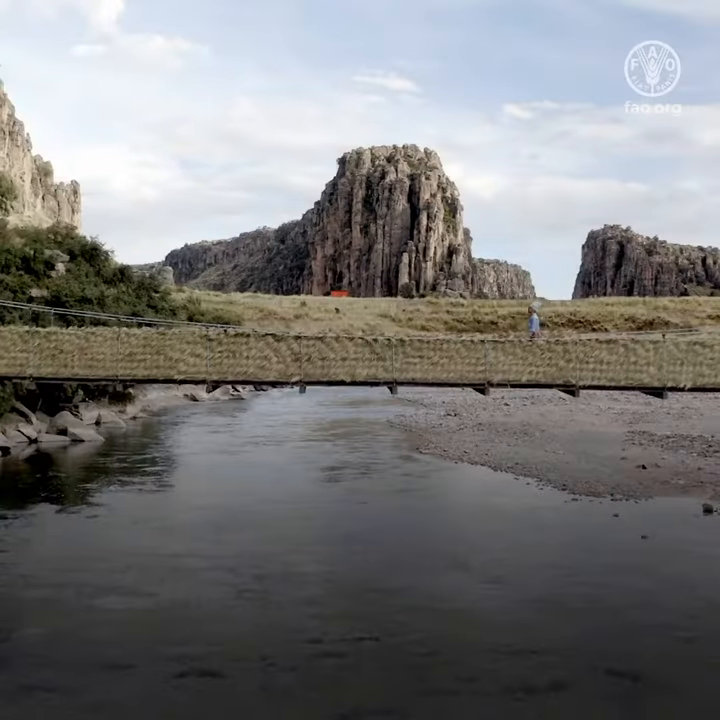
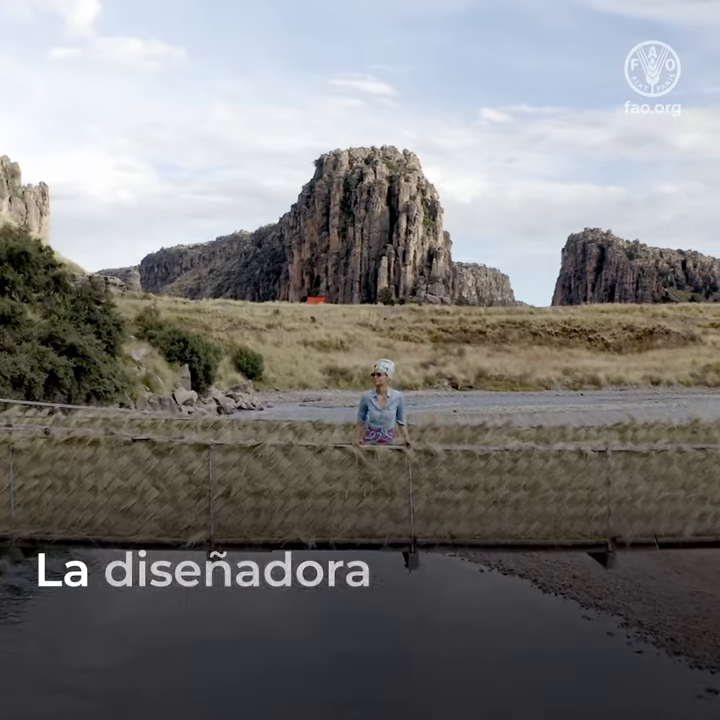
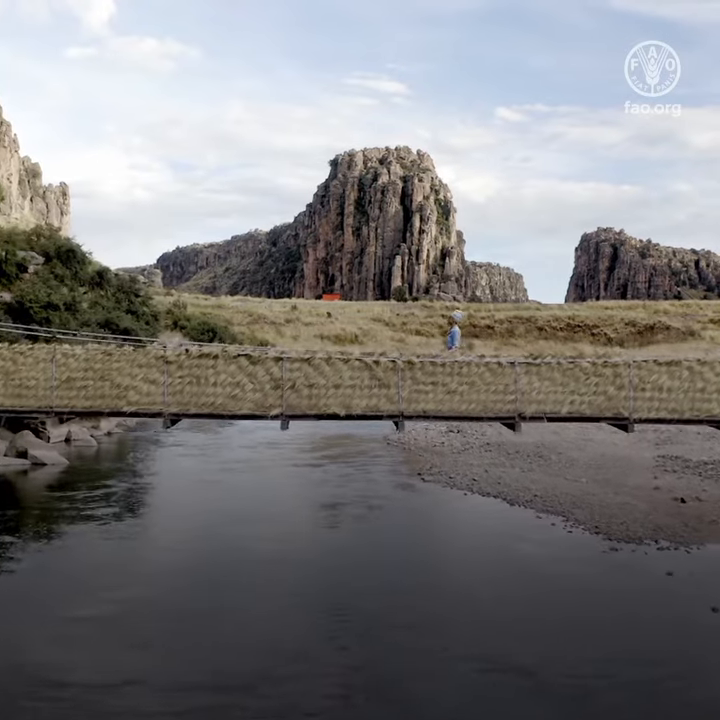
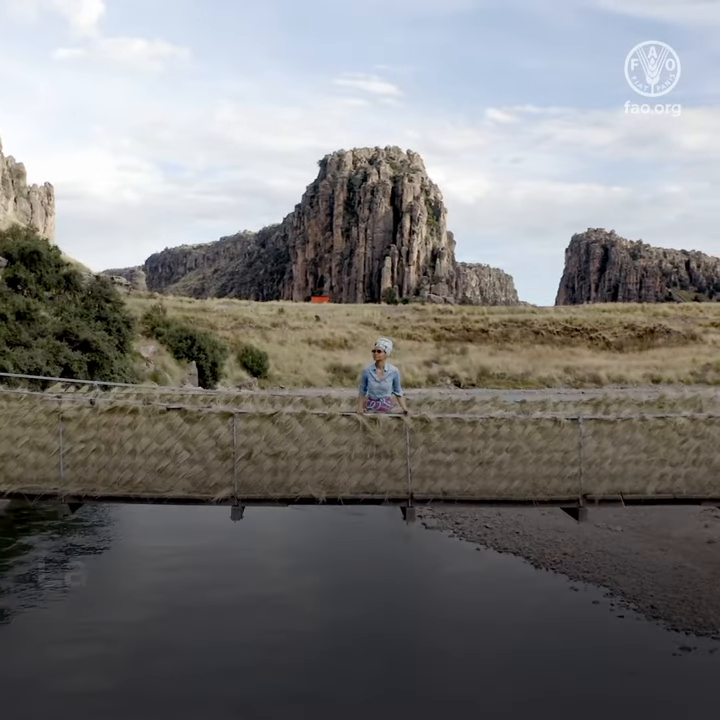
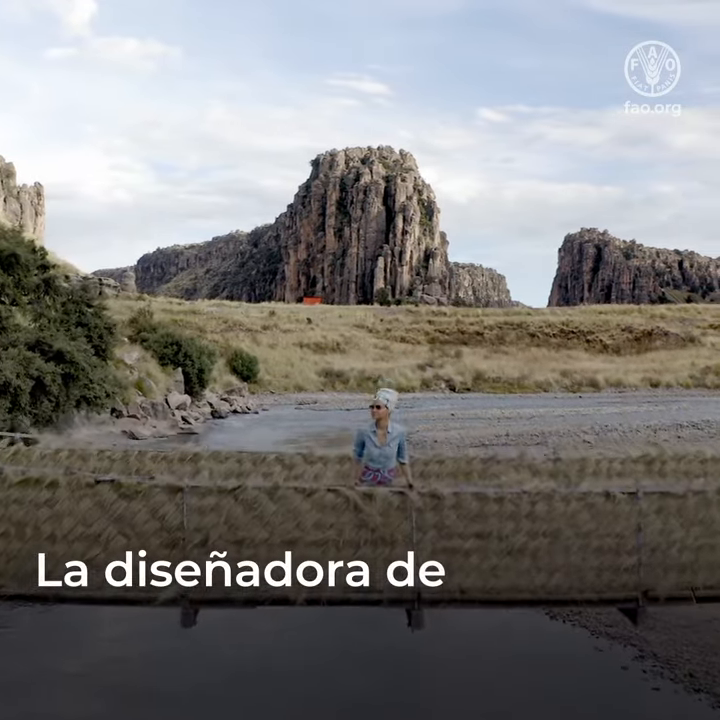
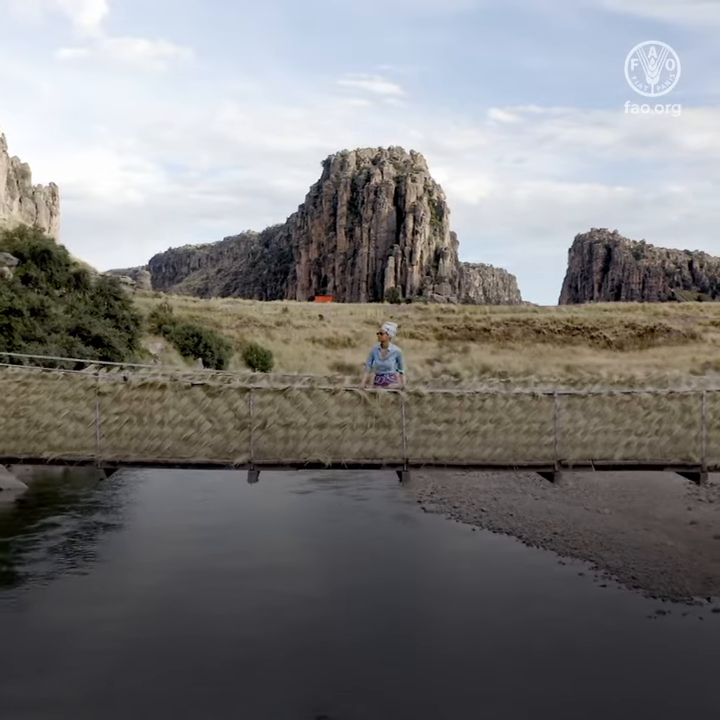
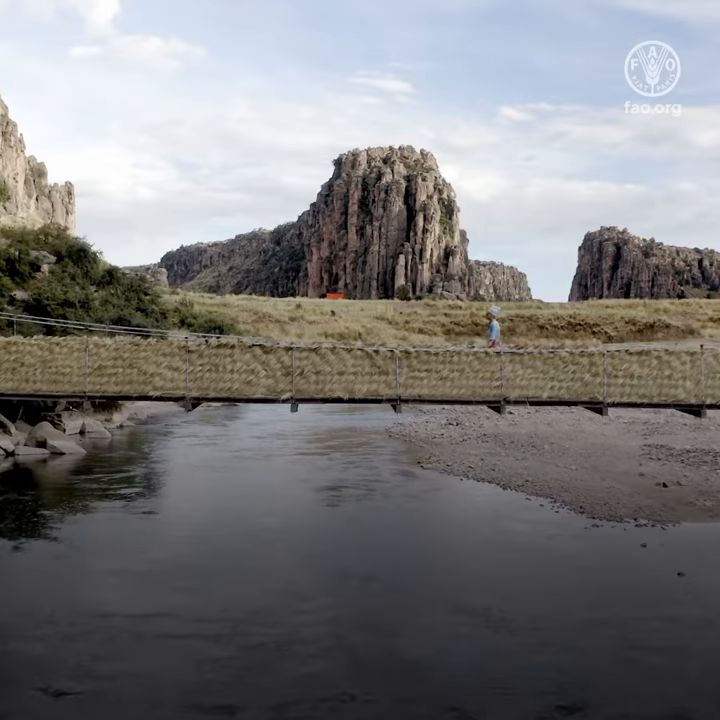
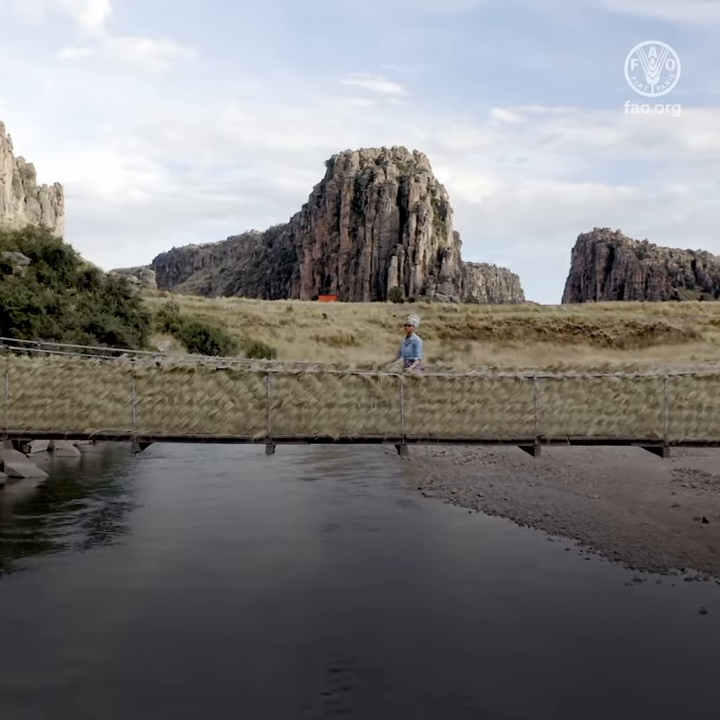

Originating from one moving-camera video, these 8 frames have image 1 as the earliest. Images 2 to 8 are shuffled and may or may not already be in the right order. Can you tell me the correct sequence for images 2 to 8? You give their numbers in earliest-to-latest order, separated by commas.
7, 3, 8, 6, 4, 2, 5
